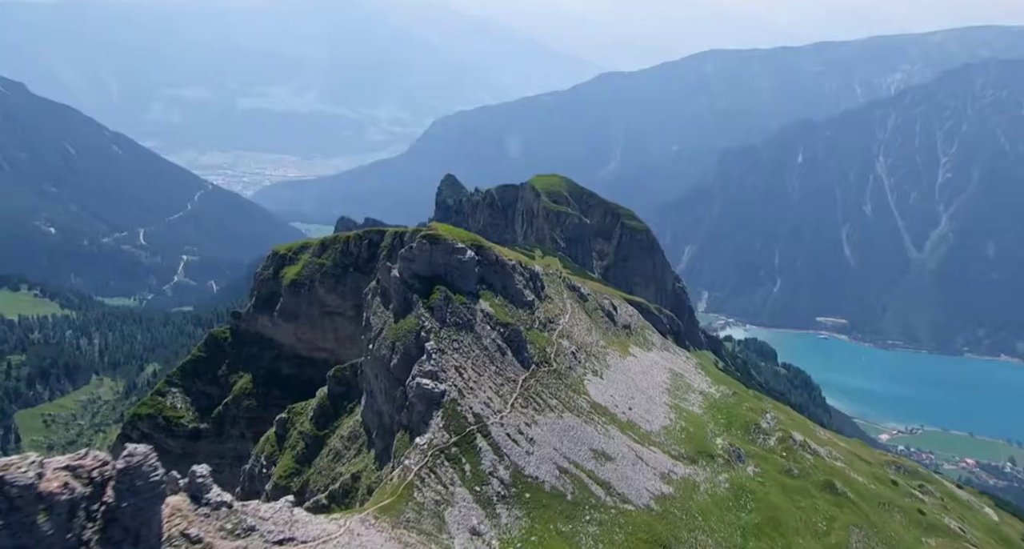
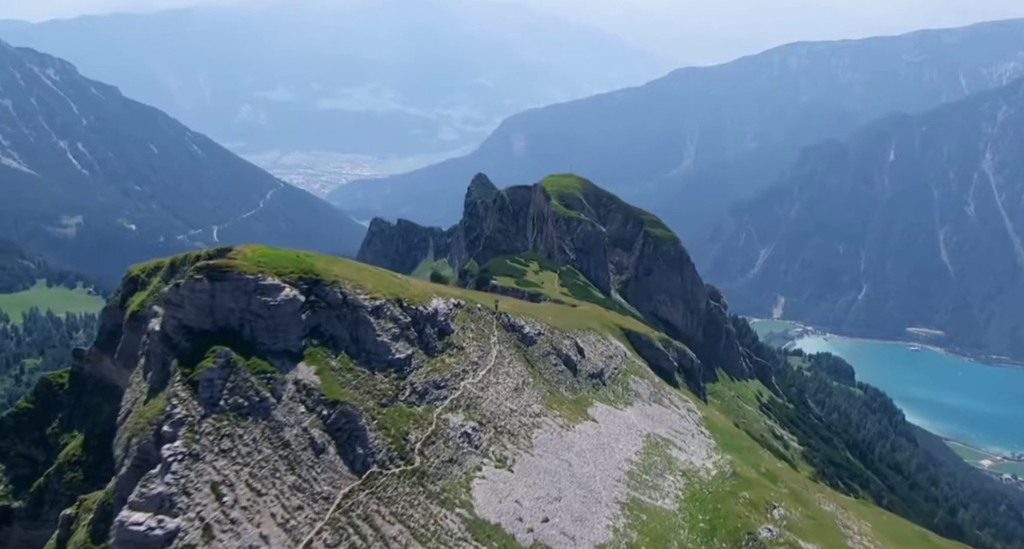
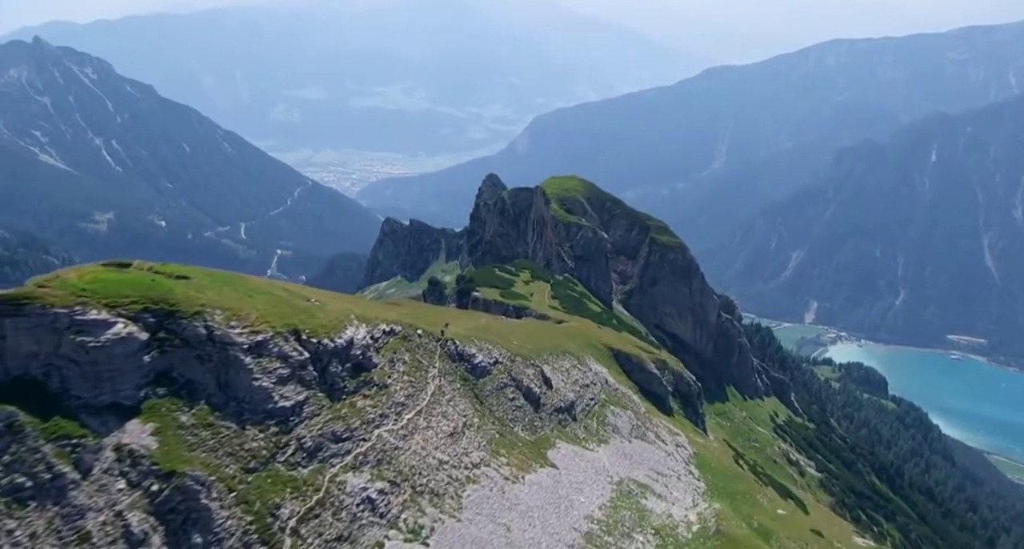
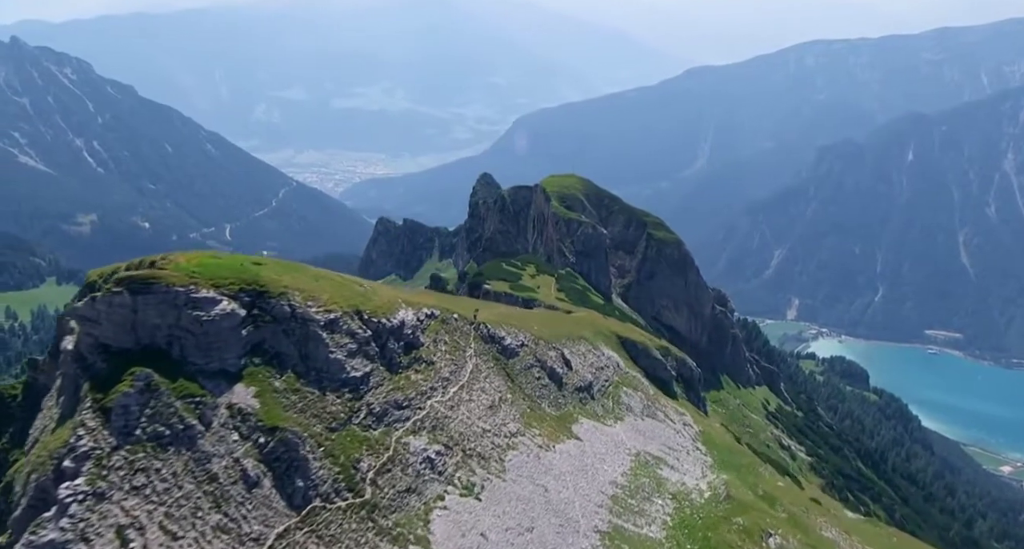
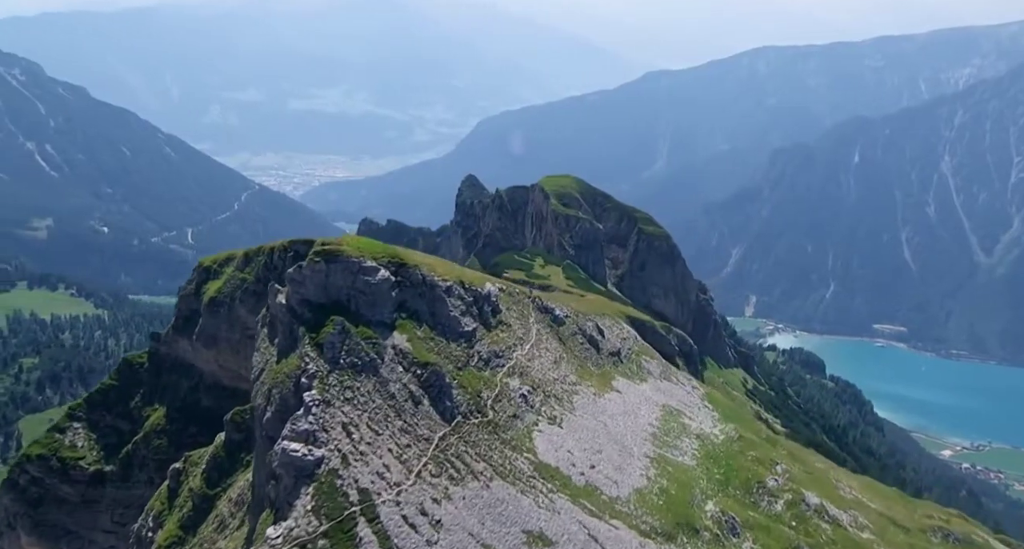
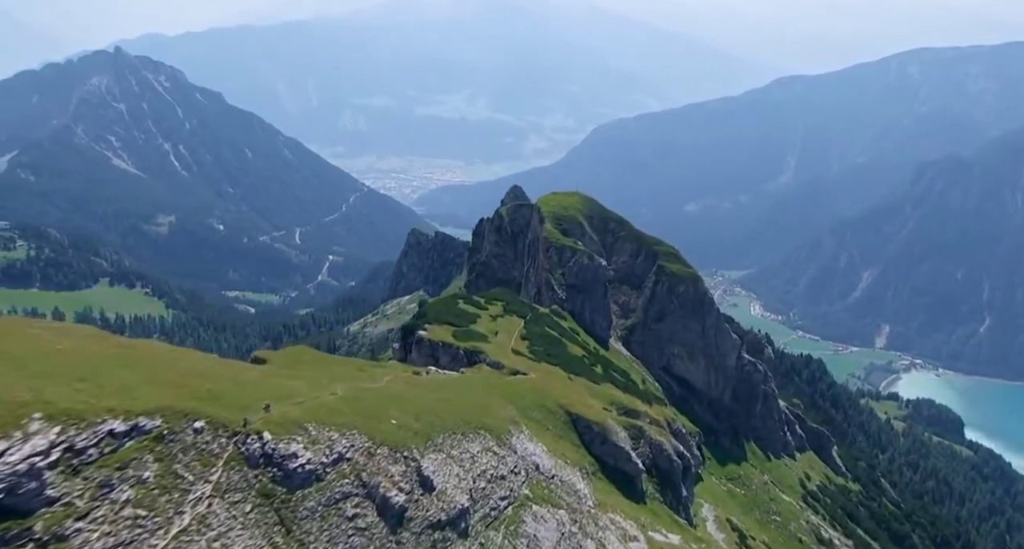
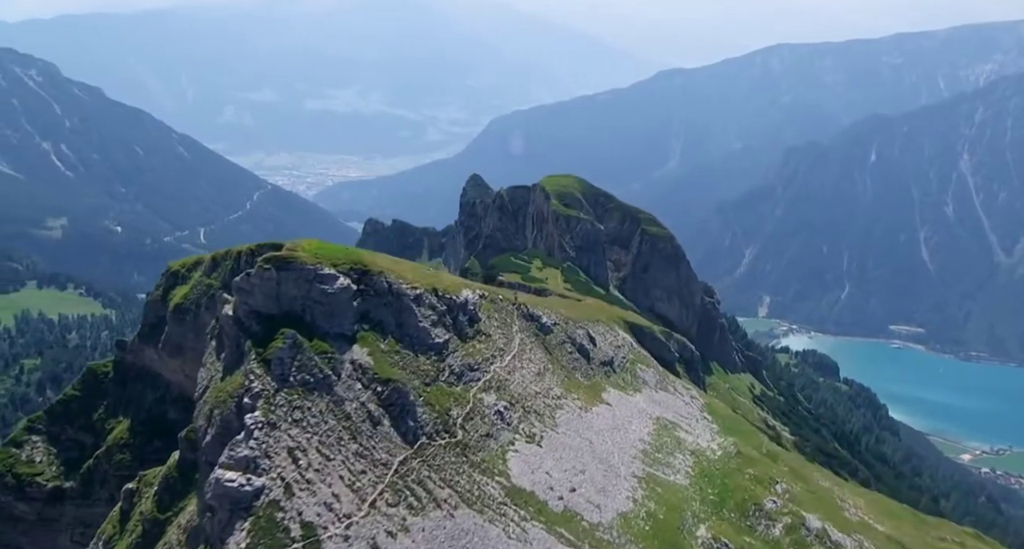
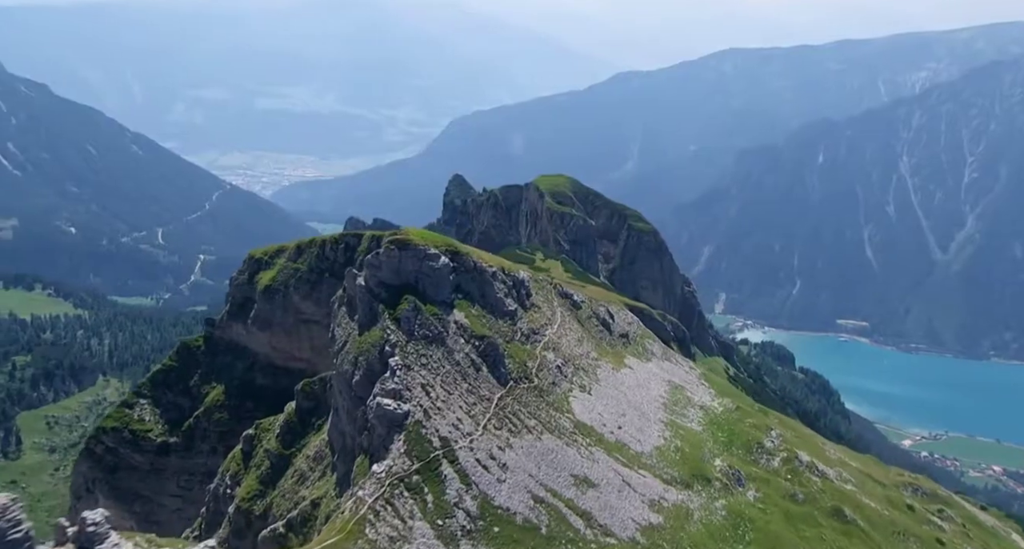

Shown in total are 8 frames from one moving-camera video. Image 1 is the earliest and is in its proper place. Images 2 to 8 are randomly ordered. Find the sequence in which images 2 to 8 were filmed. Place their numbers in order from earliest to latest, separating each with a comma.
8, 5, 7, 2, 4, 3, 6
